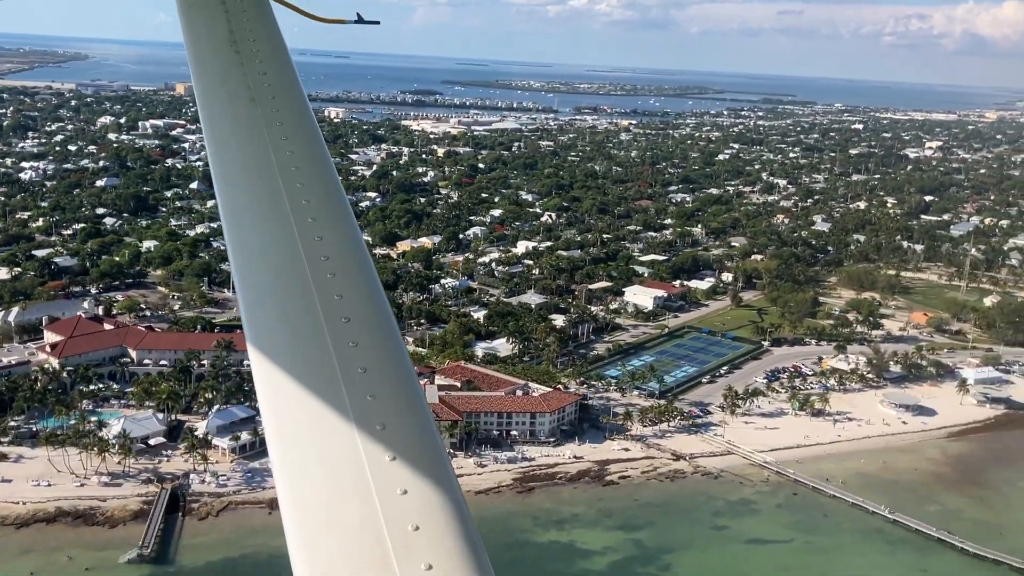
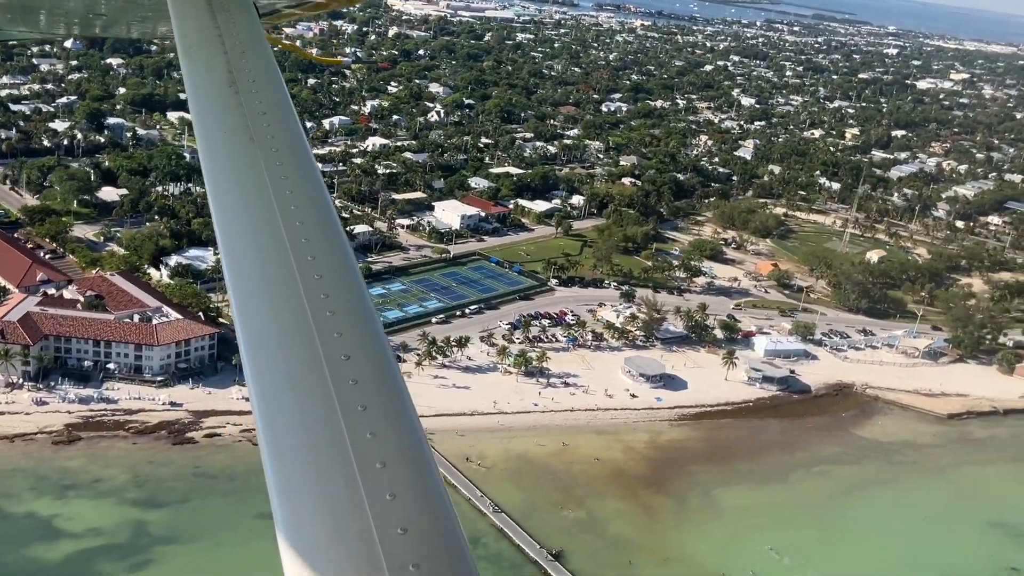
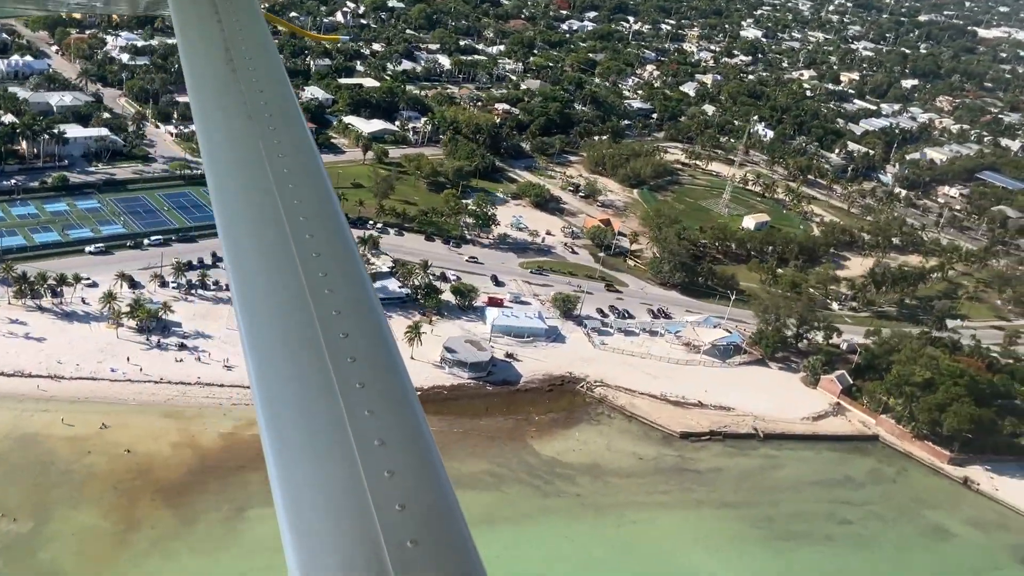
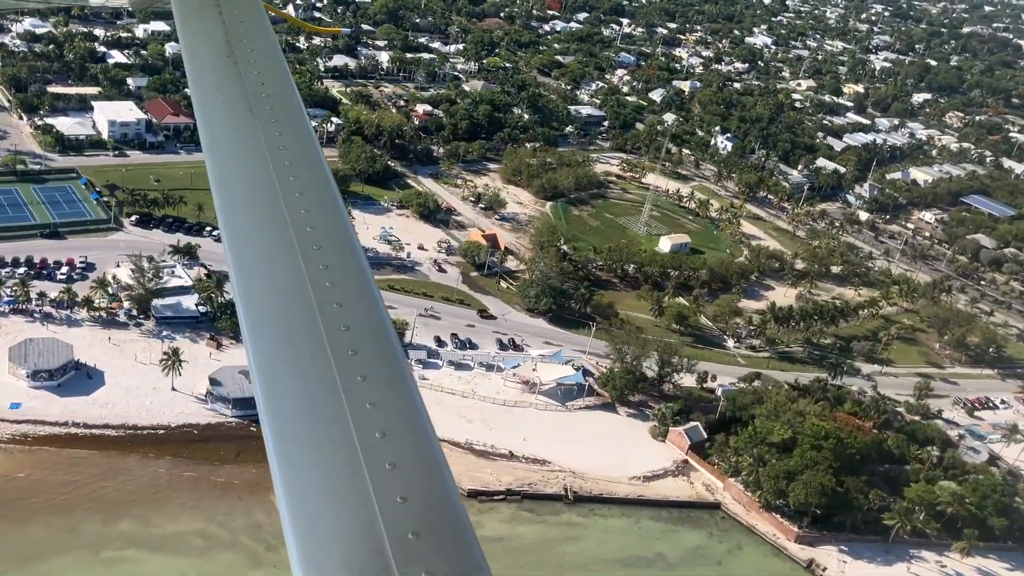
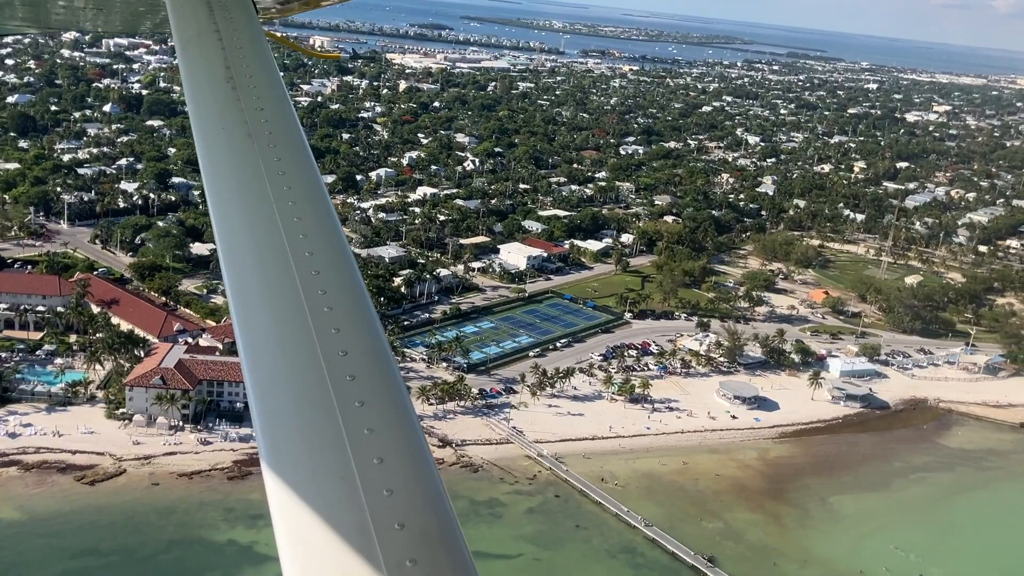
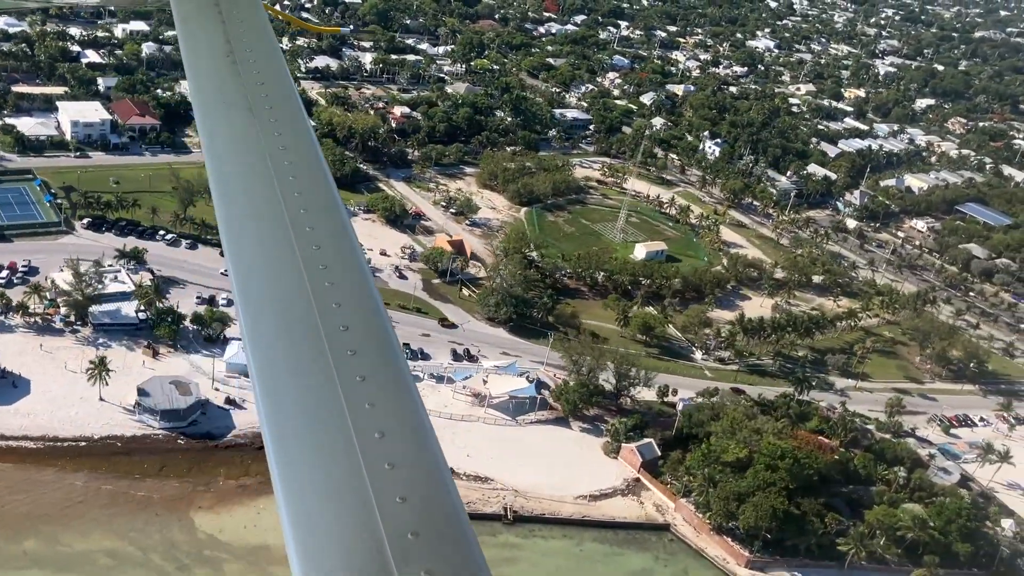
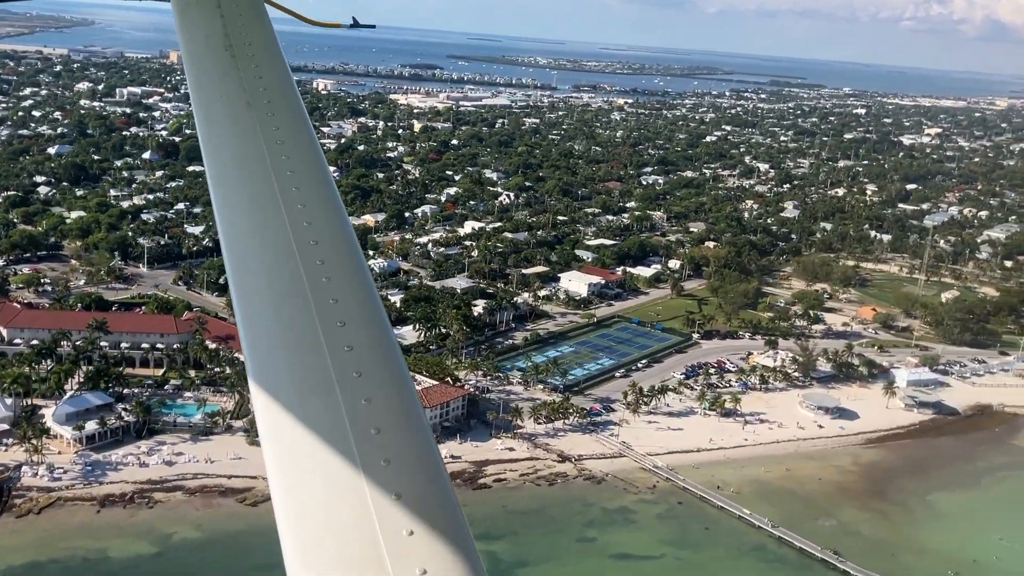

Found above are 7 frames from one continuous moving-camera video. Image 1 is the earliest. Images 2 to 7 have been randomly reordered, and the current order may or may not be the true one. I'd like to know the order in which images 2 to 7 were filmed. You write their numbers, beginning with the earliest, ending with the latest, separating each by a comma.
7, 5, 2, 3, 4, 6
